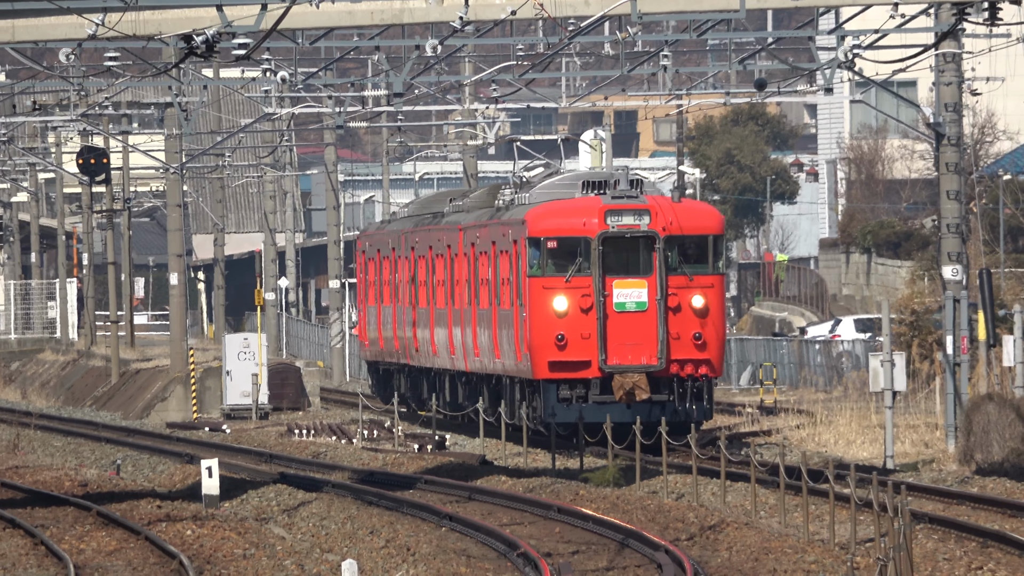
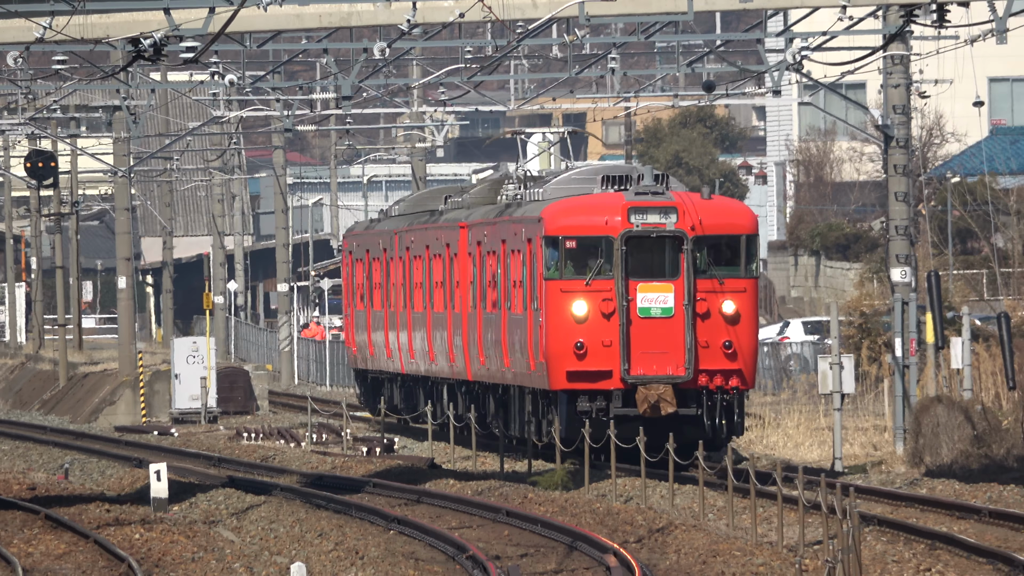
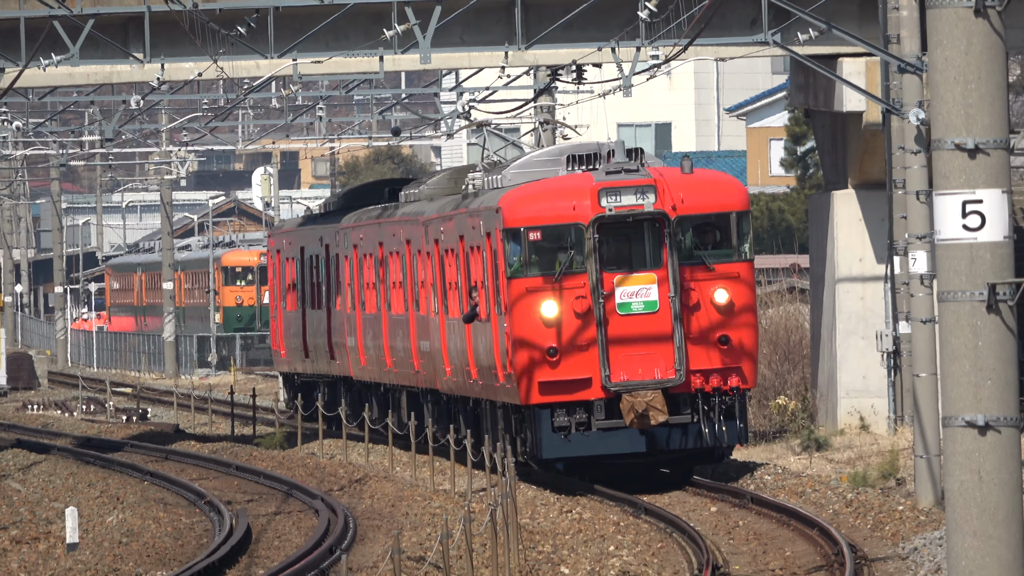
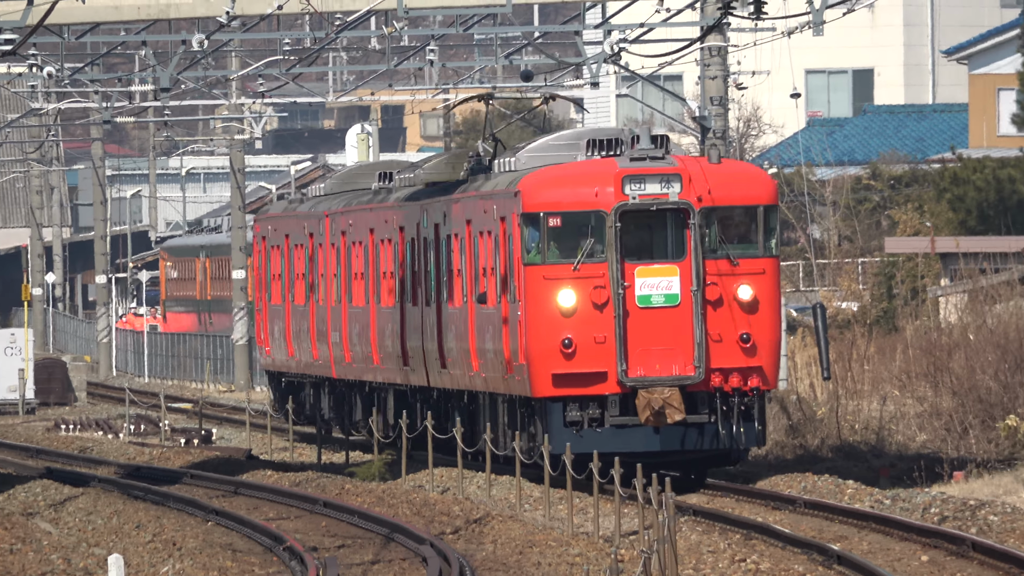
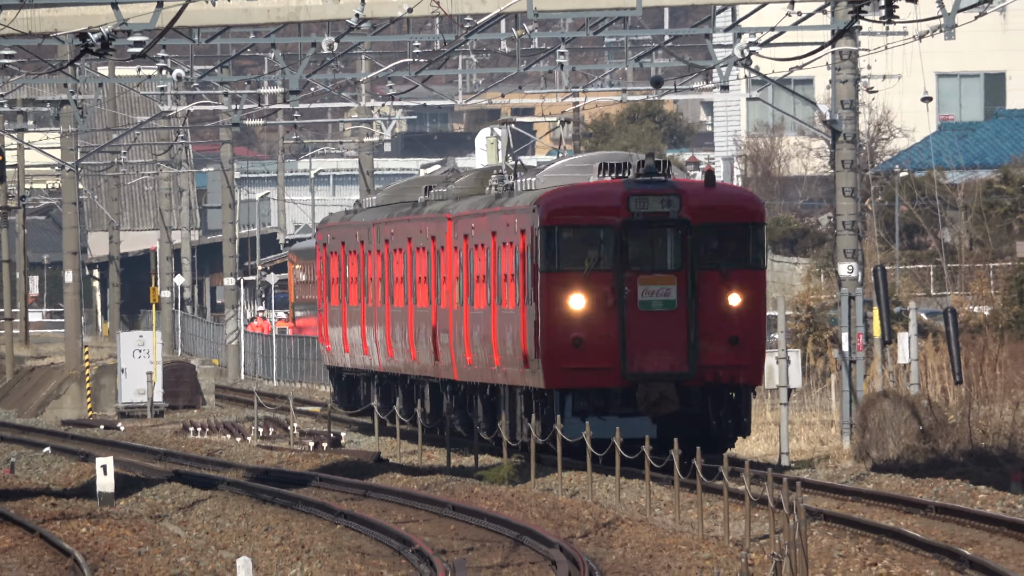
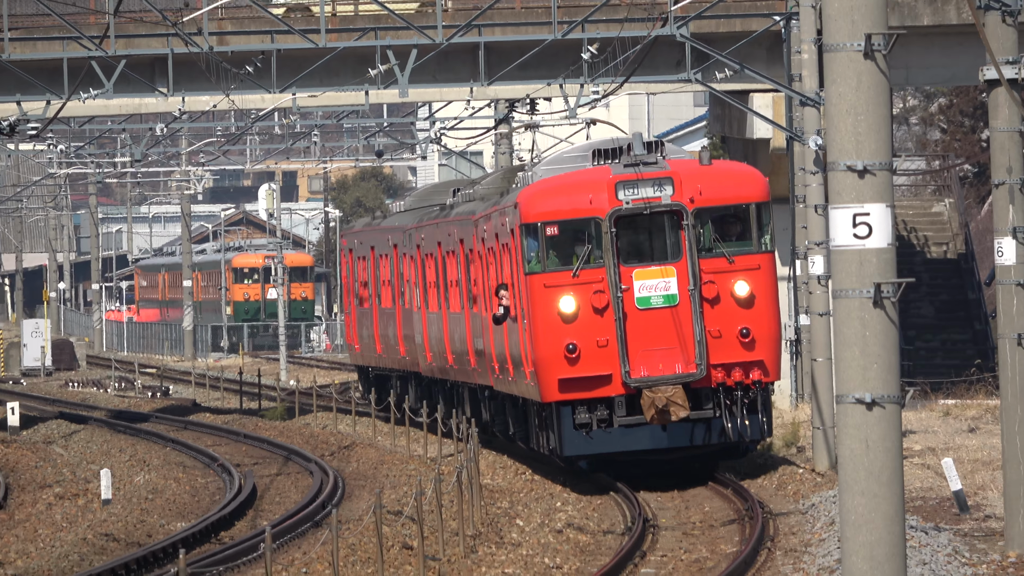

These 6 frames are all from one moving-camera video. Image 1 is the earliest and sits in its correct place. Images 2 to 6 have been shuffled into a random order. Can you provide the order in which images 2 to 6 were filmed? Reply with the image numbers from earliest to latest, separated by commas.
2, 5, 4, 3, 6
